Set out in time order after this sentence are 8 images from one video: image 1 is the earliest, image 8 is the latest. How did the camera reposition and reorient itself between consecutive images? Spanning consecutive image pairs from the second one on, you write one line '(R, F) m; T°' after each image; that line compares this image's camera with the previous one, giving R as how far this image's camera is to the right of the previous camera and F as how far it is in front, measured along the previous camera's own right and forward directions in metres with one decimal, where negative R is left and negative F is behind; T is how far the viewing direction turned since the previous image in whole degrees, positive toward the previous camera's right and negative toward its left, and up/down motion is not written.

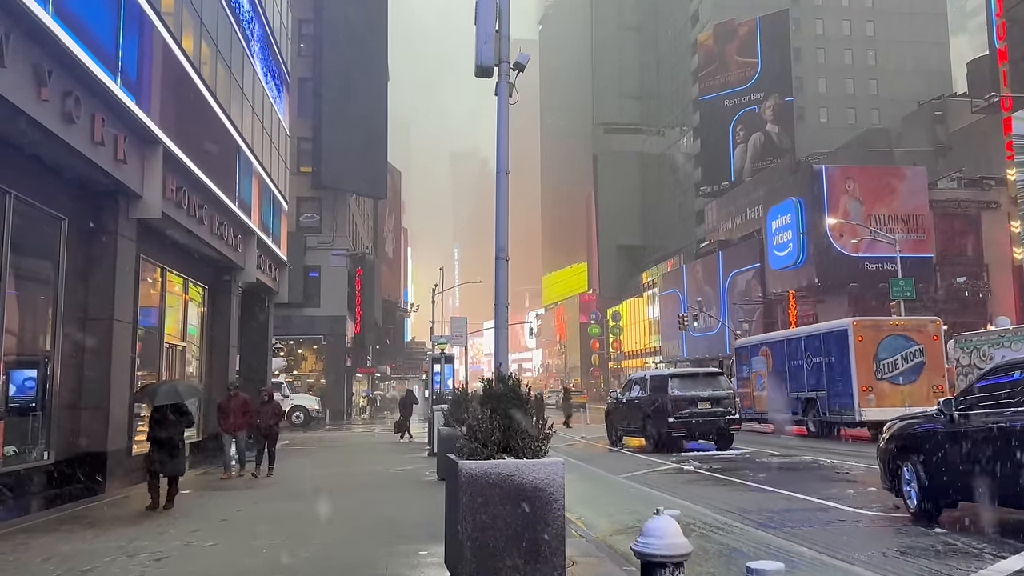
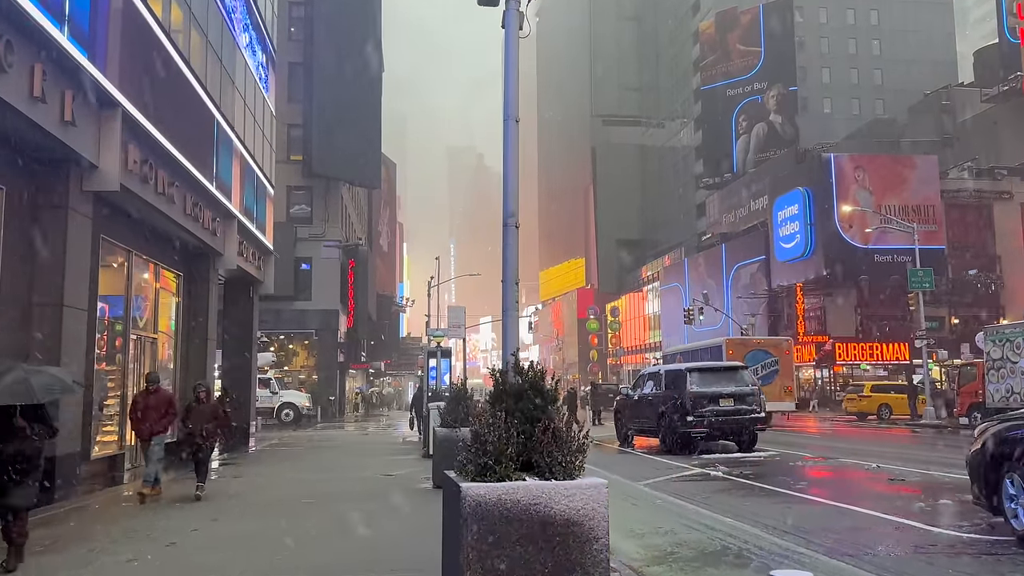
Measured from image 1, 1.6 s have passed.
(-0.1, +1.5) m; 0°
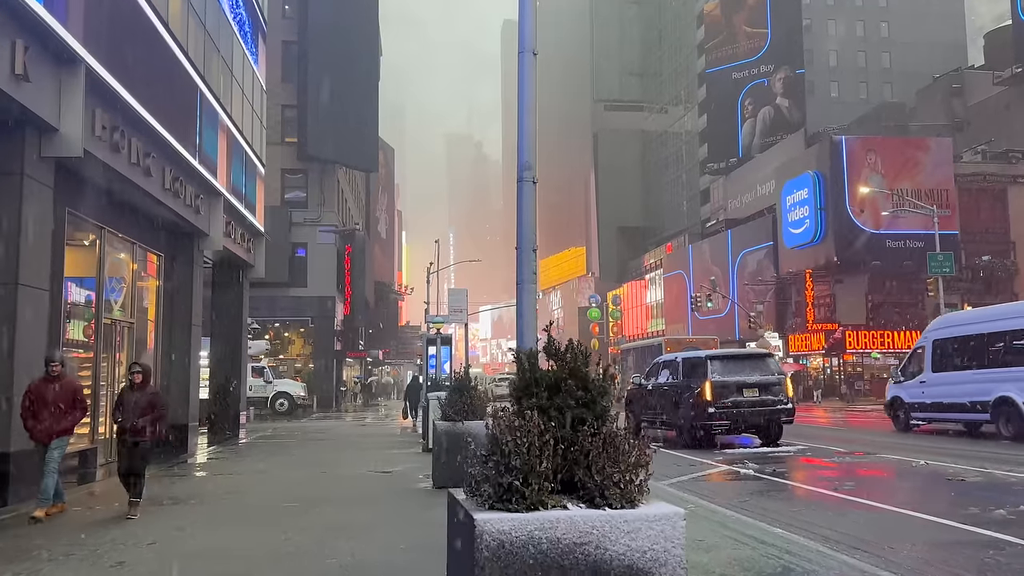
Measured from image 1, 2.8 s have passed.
(-0.1, +1.2) m; 0°
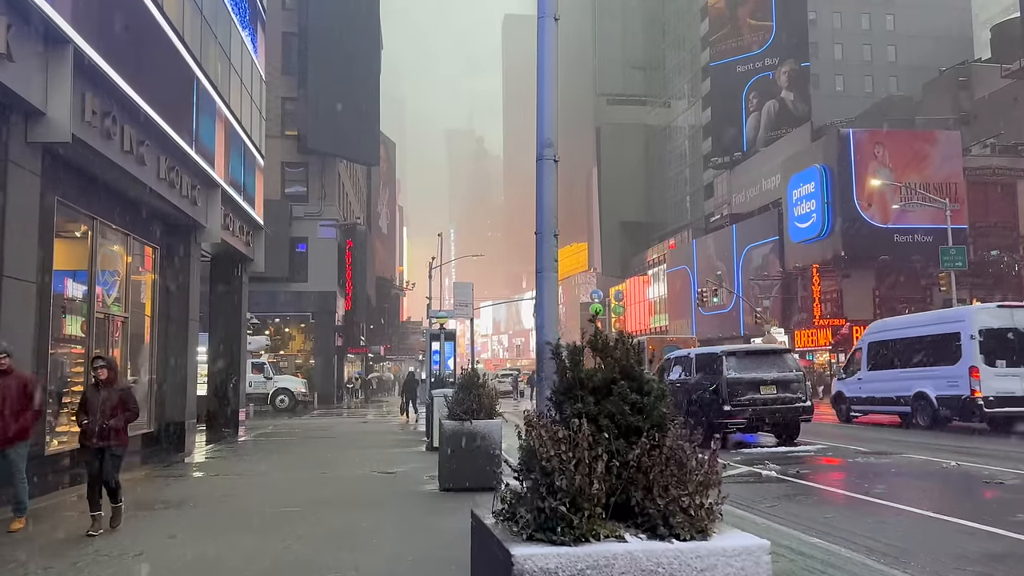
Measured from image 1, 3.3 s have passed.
(-0.1, +0.5) m; 0°
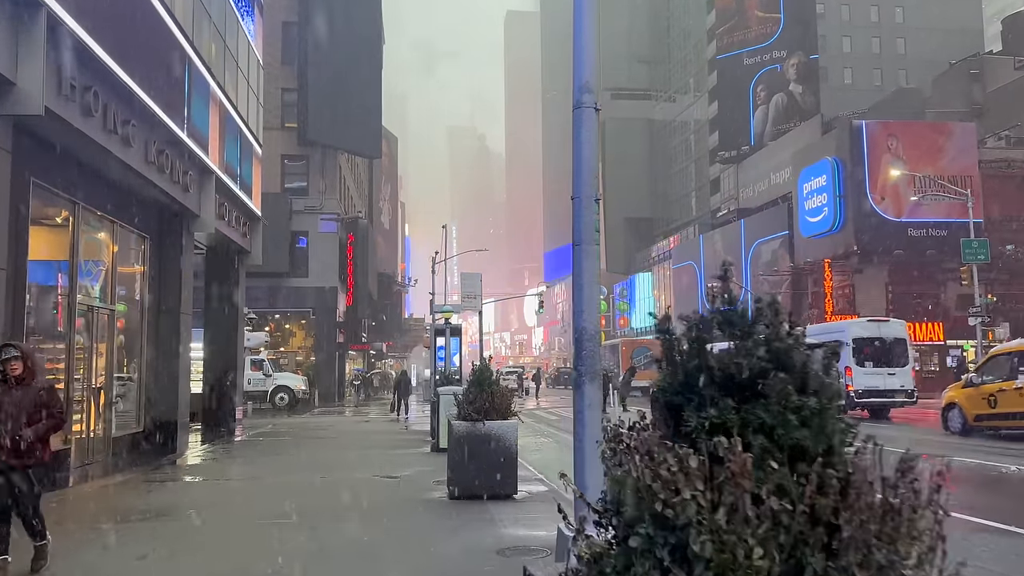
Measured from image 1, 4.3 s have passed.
(-0.2, +0.9) m; 0°
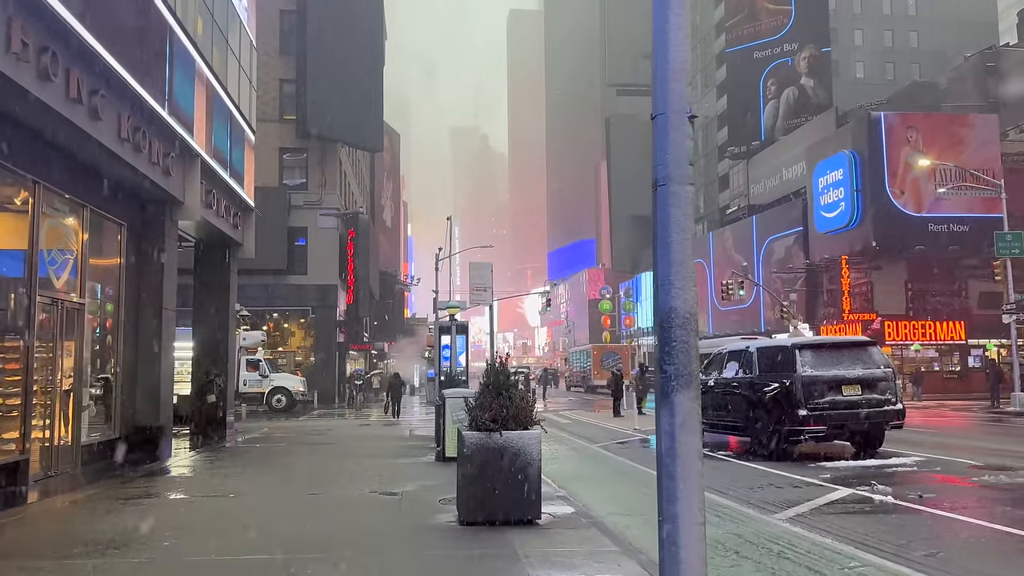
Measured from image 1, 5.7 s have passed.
(-0.2, +1.4) m; 0°
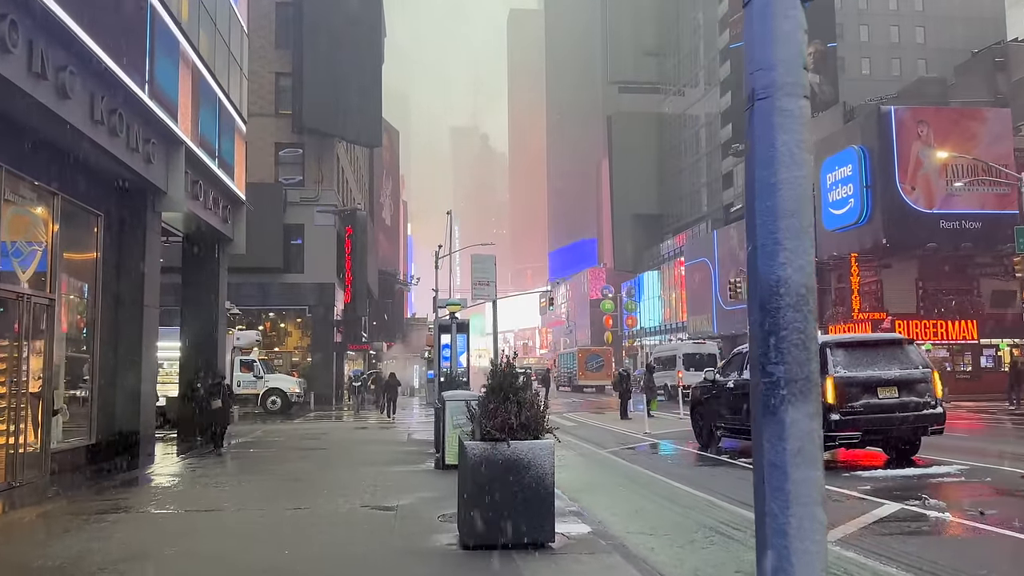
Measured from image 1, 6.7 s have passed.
(-0.1, +0.9) m; 0°
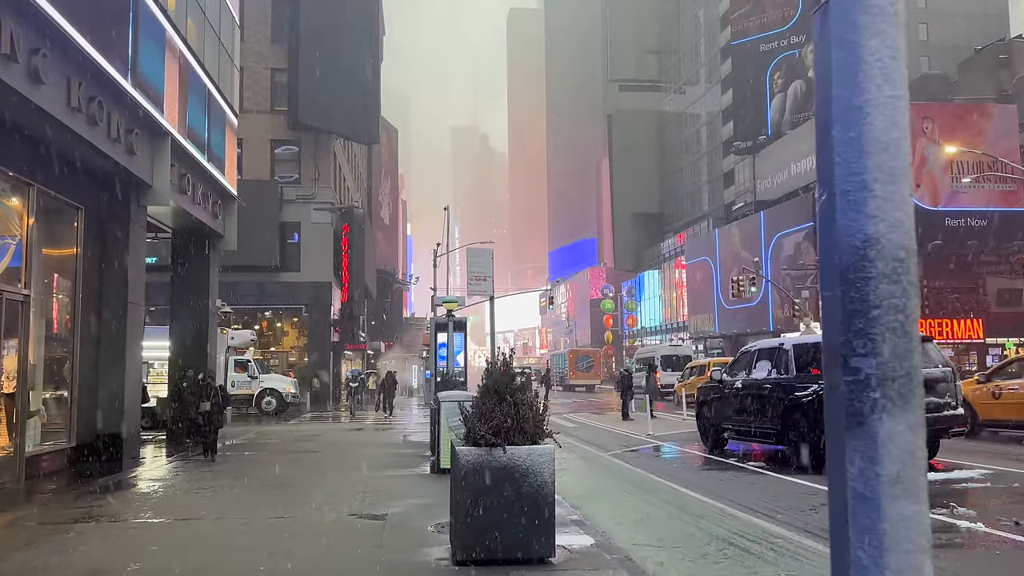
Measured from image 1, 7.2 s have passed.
(0.0, +0.5) m; 0°
